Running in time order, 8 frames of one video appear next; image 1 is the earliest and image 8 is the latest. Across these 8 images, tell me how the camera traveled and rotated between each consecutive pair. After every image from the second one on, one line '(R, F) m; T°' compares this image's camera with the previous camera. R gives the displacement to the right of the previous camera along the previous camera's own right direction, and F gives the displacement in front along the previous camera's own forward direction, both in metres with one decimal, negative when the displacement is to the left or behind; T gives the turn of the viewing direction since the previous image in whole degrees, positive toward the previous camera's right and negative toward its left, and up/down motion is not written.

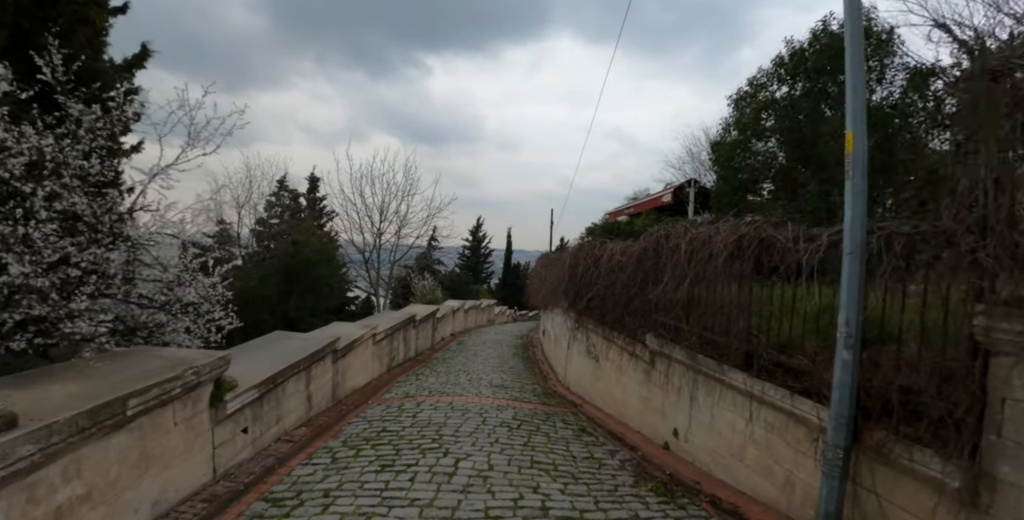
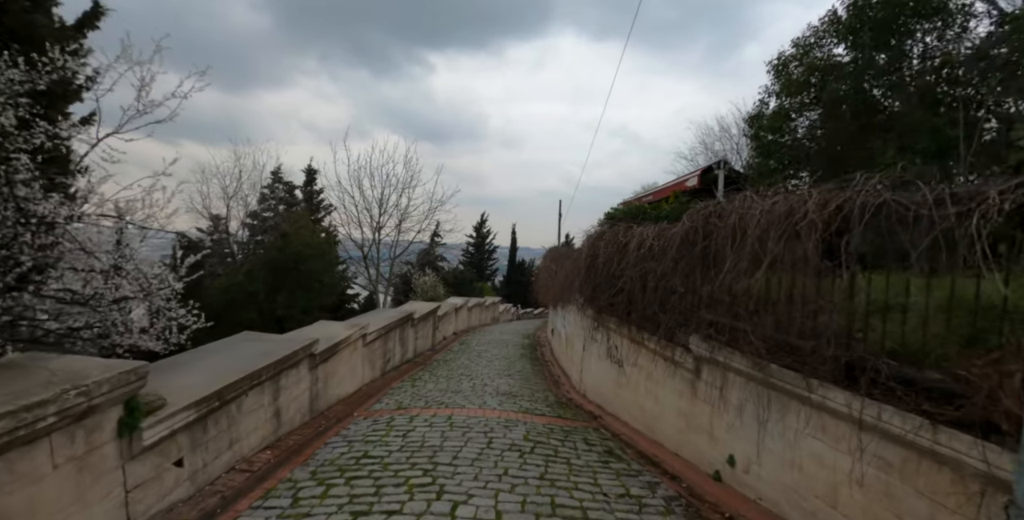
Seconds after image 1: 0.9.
(-0.1, +1.3) m; 0°
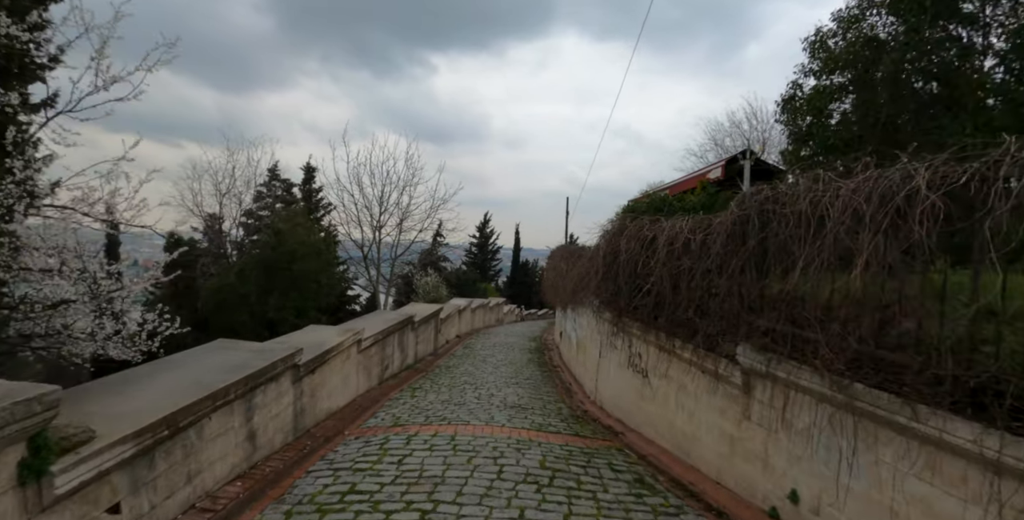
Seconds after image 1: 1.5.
(-0.1, +0.9) m; 0°
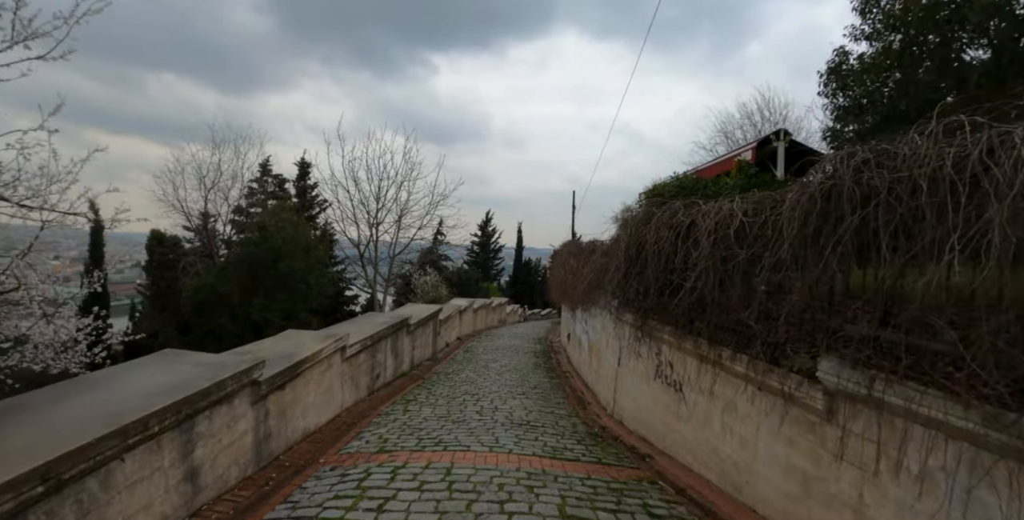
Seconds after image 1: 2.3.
(-0.1, +1.1) m; 0°
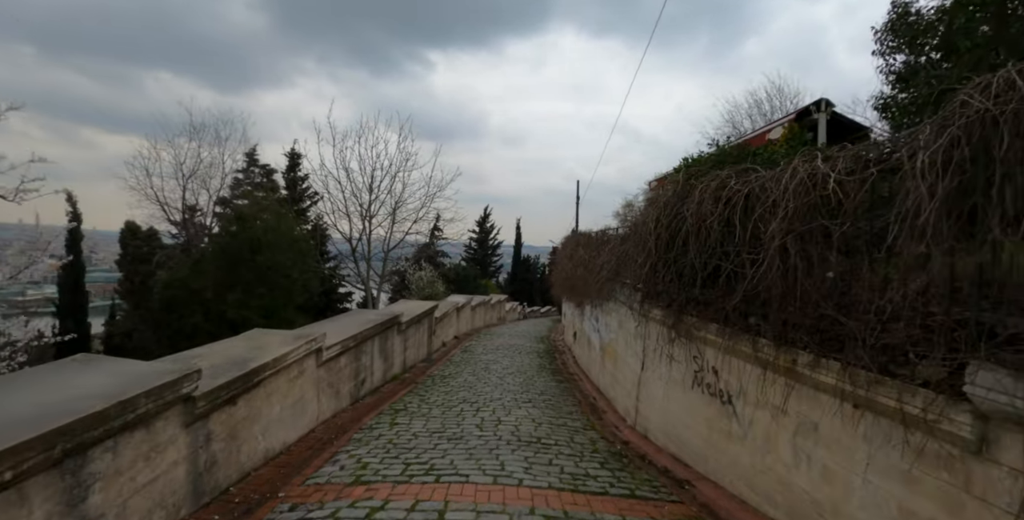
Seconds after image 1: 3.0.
(-0.1, +1.1) m; 0°
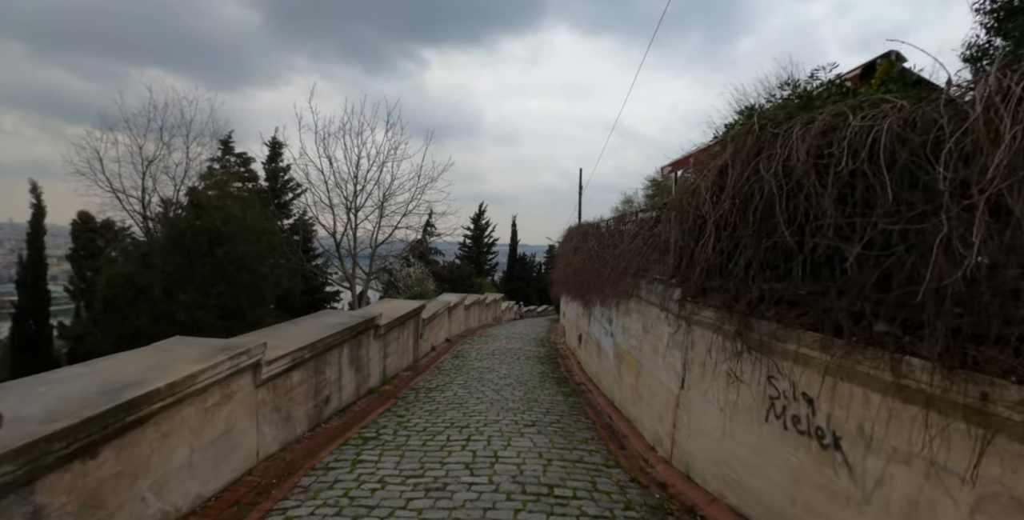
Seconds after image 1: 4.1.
(-0.1, +1.5) m; +1°
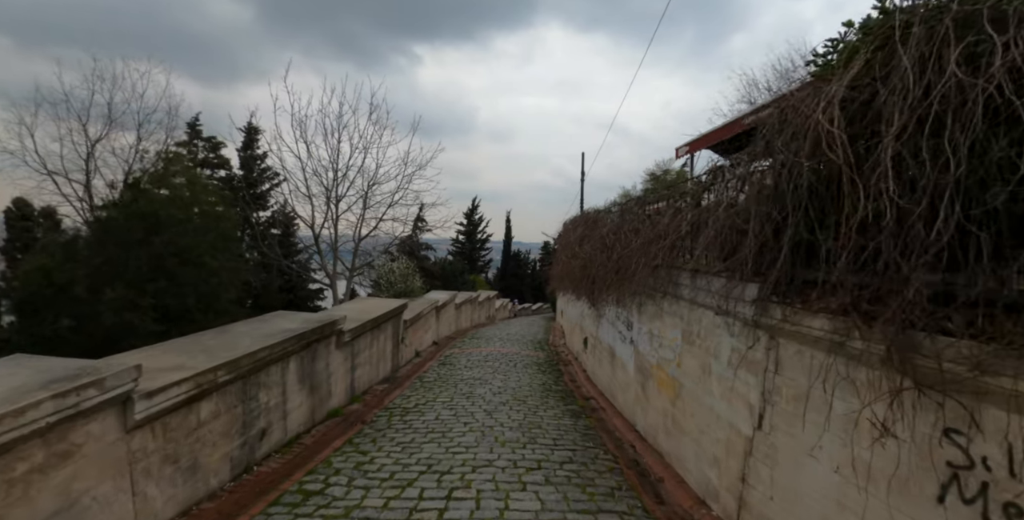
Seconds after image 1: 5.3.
(0.0, +1.6) m; +1°
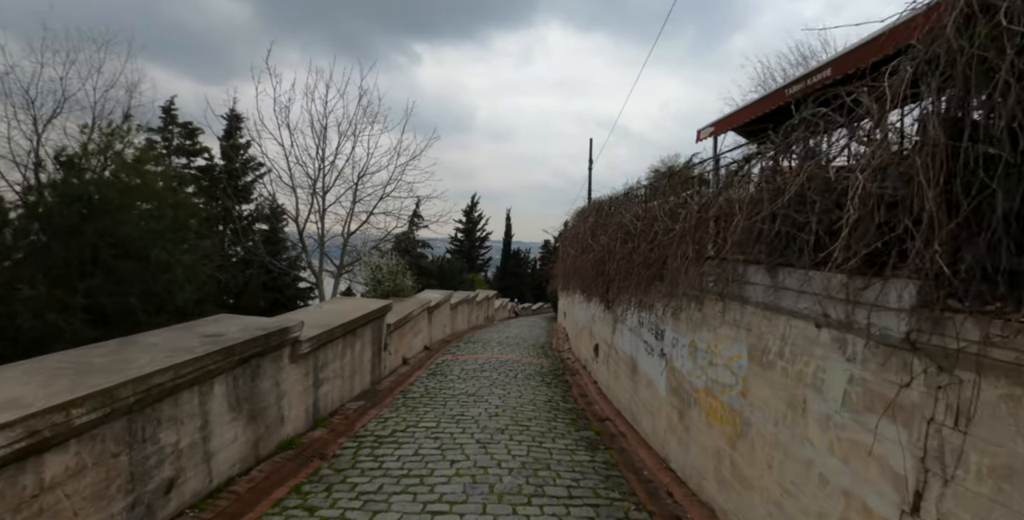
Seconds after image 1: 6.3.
(0.0, +1.3) m; 0°
